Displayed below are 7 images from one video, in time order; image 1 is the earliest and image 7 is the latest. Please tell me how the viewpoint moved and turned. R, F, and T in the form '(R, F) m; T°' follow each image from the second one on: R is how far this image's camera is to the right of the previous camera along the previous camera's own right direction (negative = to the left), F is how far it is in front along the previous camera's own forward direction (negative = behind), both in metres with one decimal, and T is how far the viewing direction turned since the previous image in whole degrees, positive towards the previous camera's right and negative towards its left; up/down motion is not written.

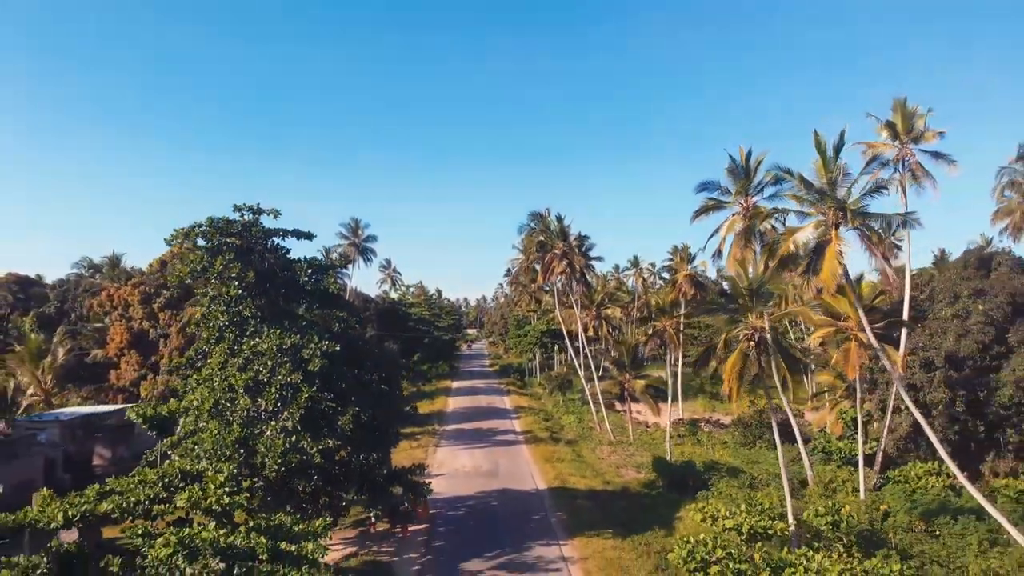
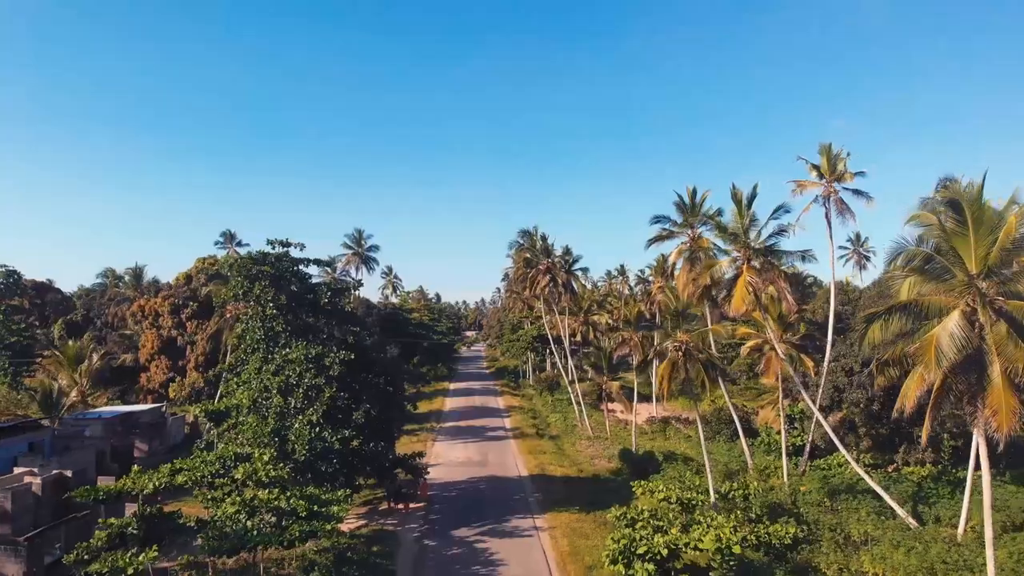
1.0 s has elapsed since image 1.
(+0.6, -3.4) m; 0°
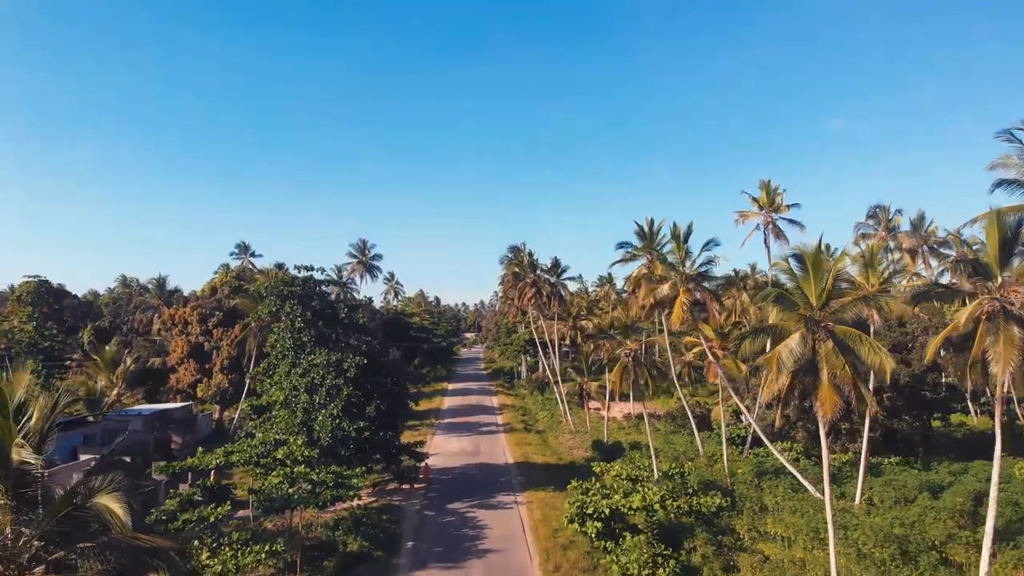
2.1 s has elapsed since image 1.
(+0.6, -4.0) m; 0°
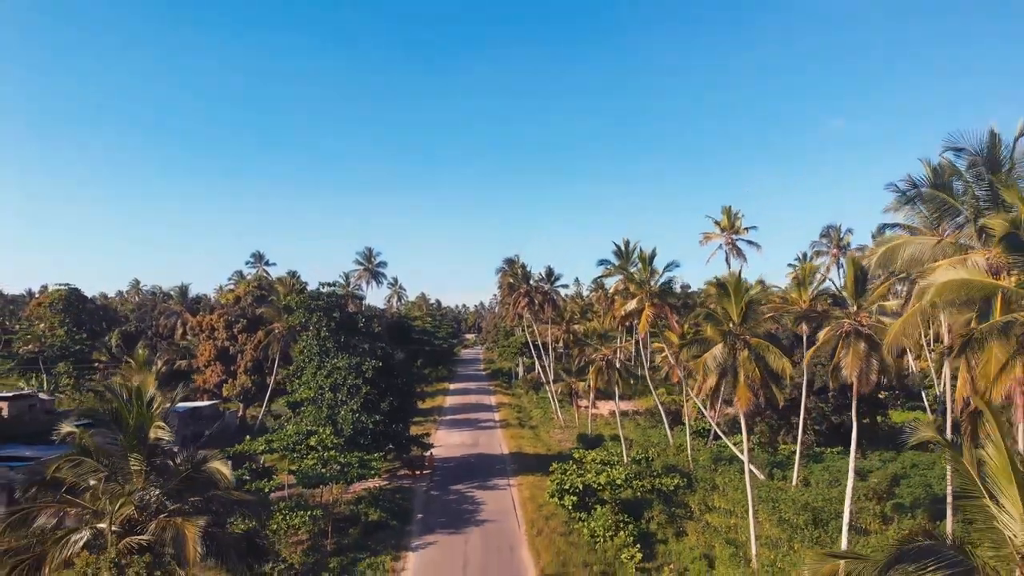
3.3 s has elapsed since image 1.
(+0.3, -3.9) m; 0°
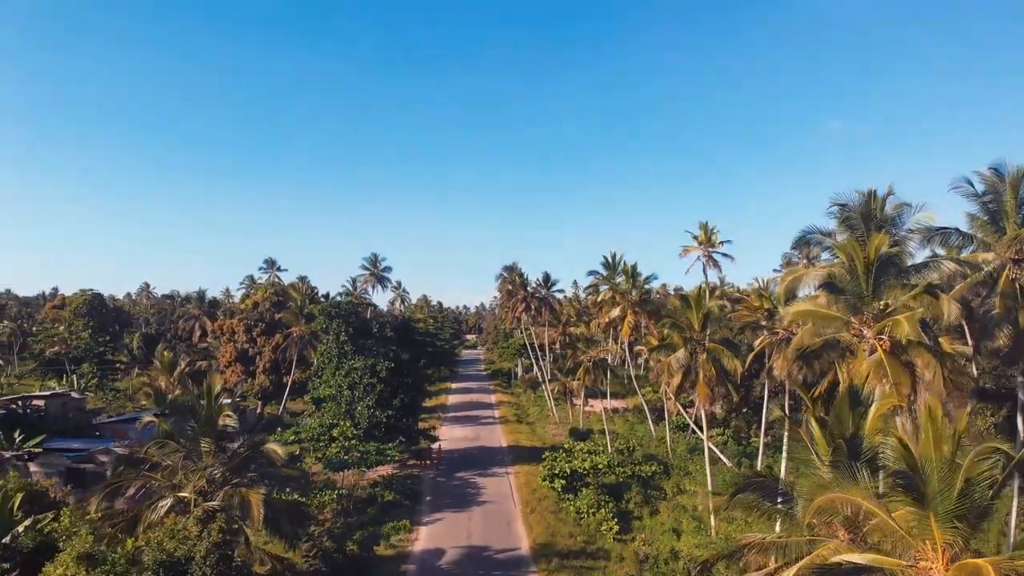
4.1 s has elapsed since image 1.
(+0.2, -3.2) m; 0°
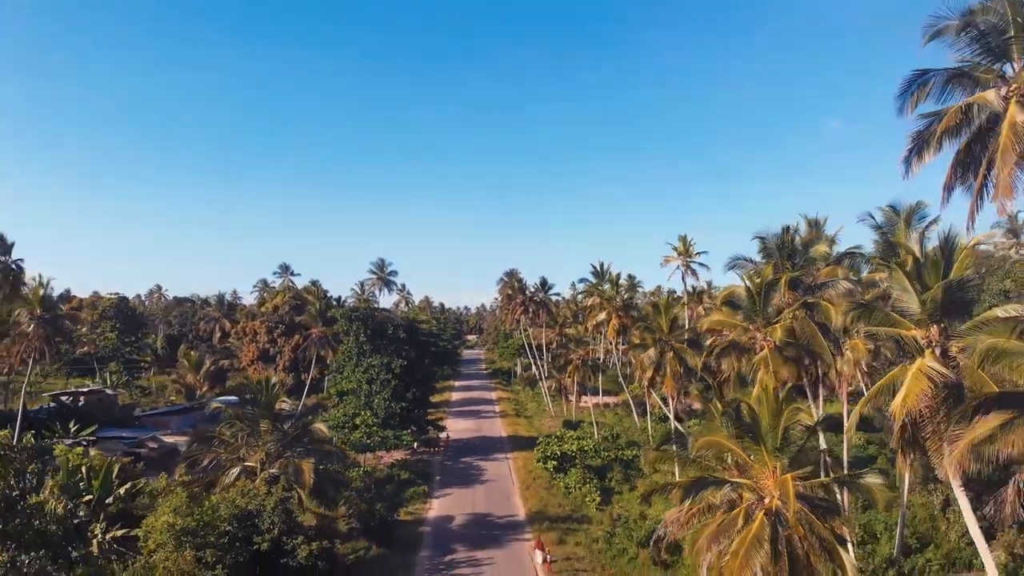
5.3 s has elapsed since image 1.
(+0.1, -4.0) m; 0°
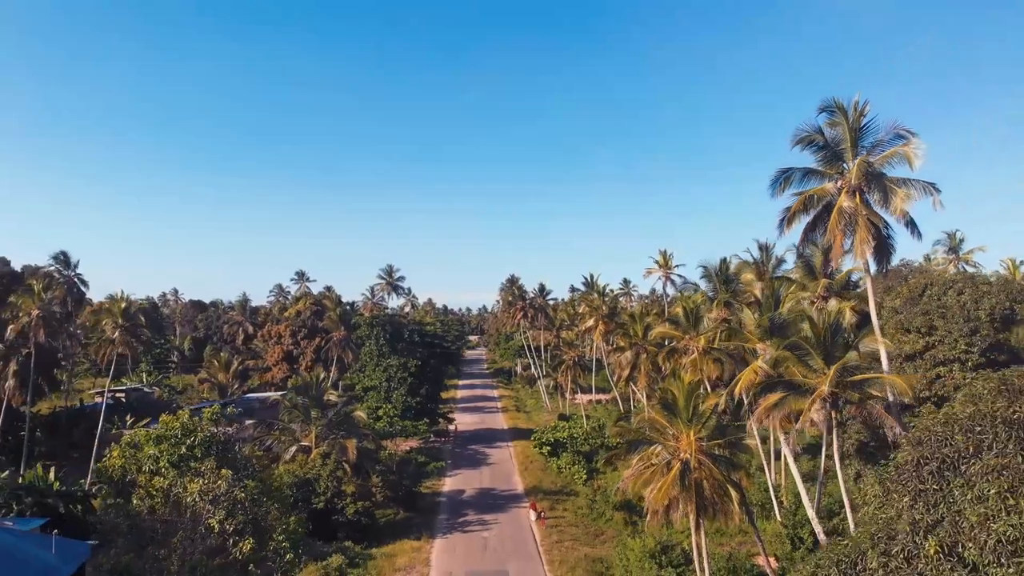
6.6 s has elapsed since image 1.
(0.0, -5.0) m; 0°
